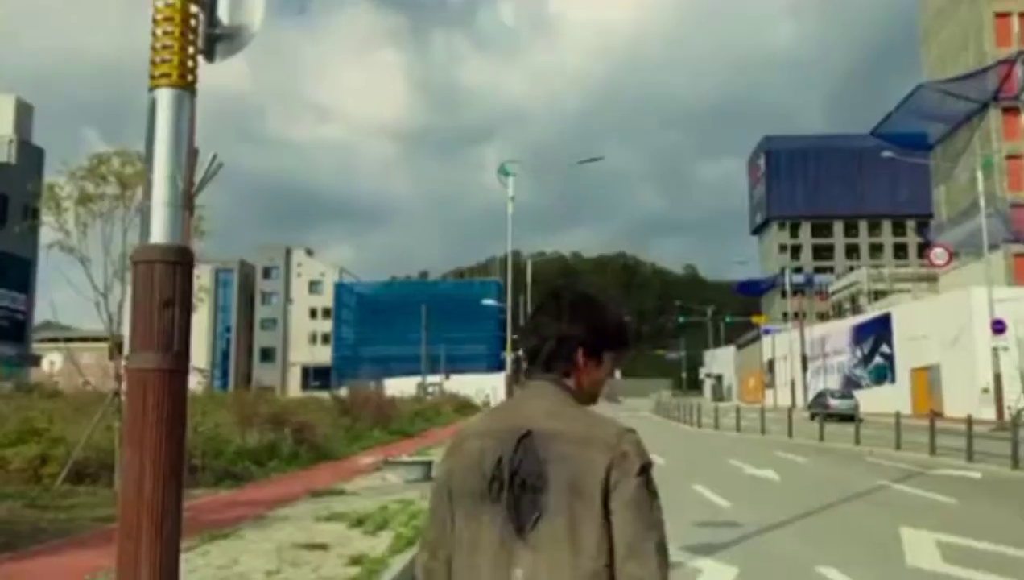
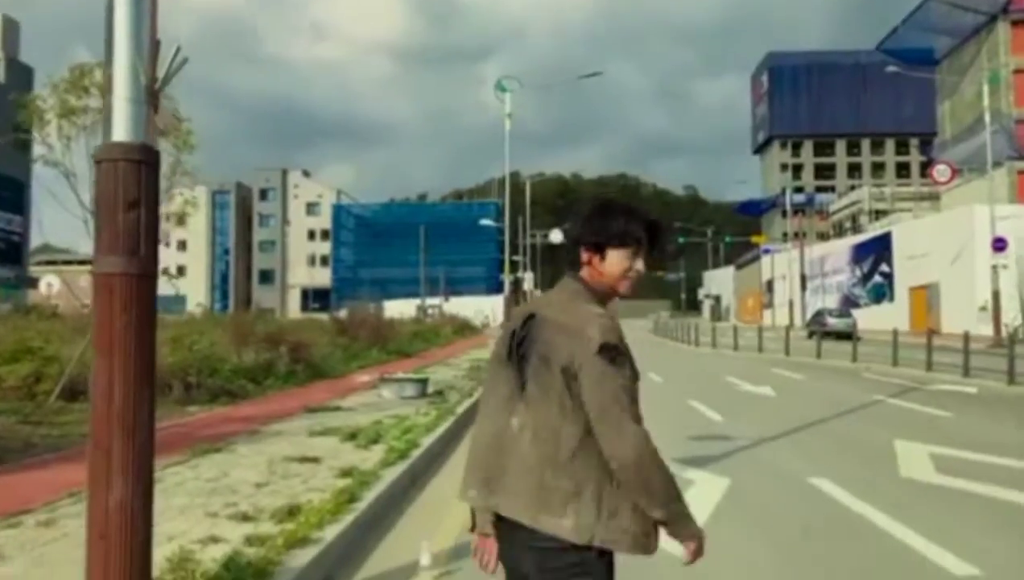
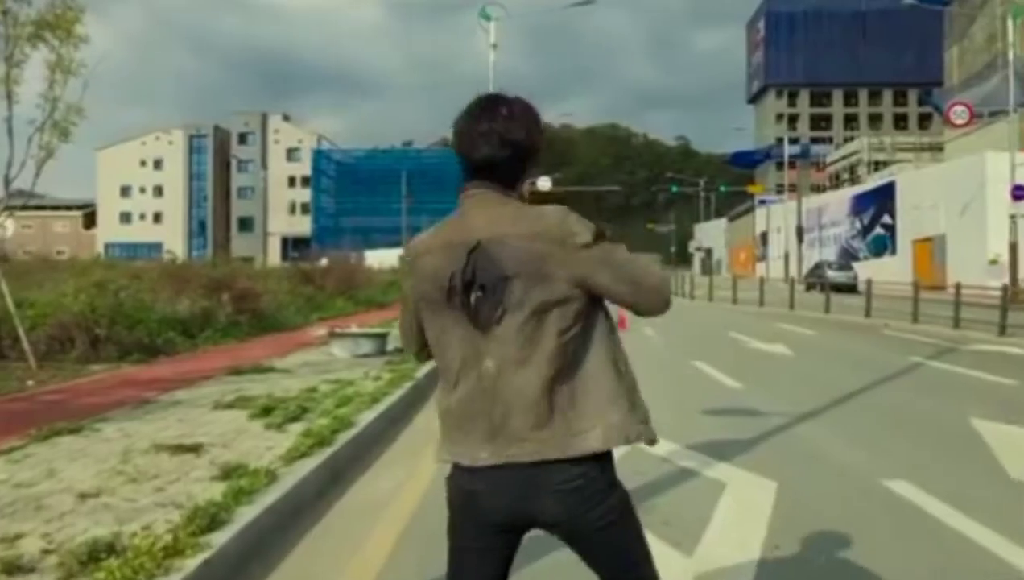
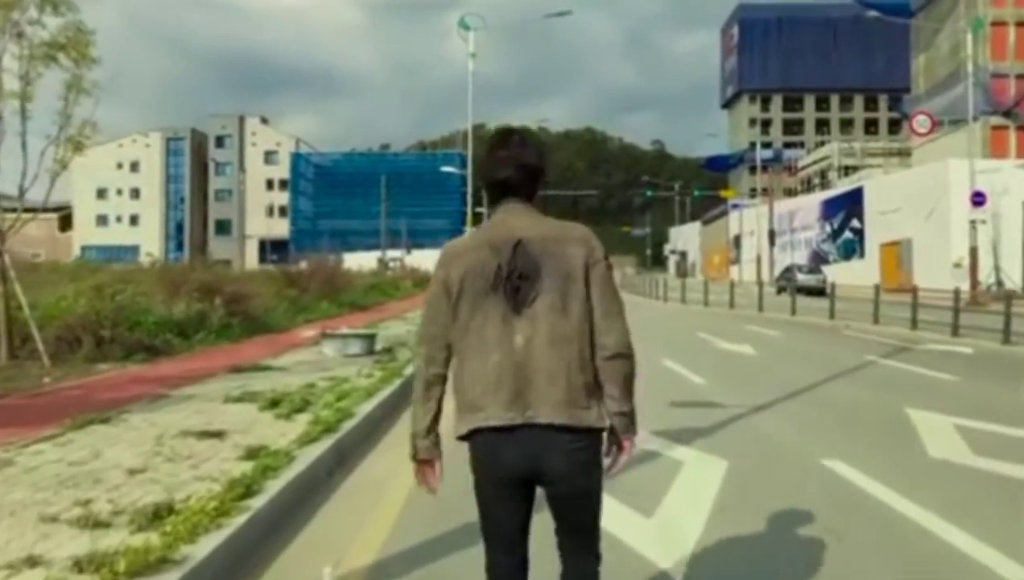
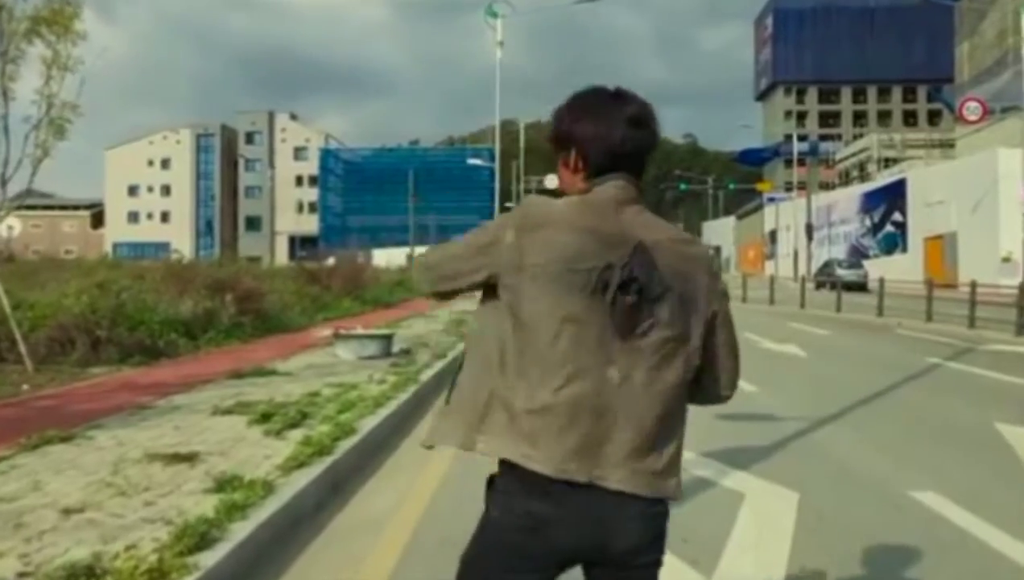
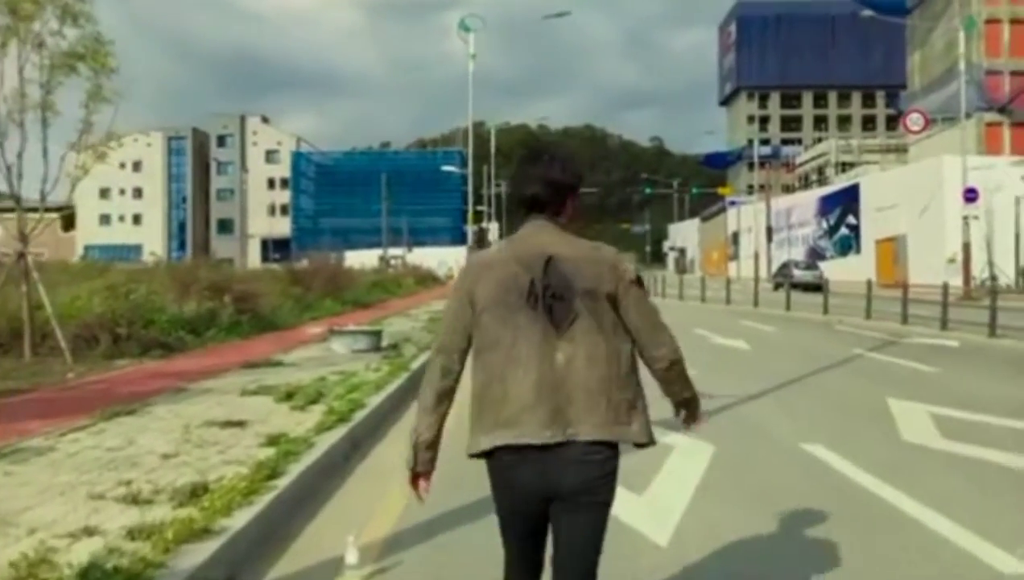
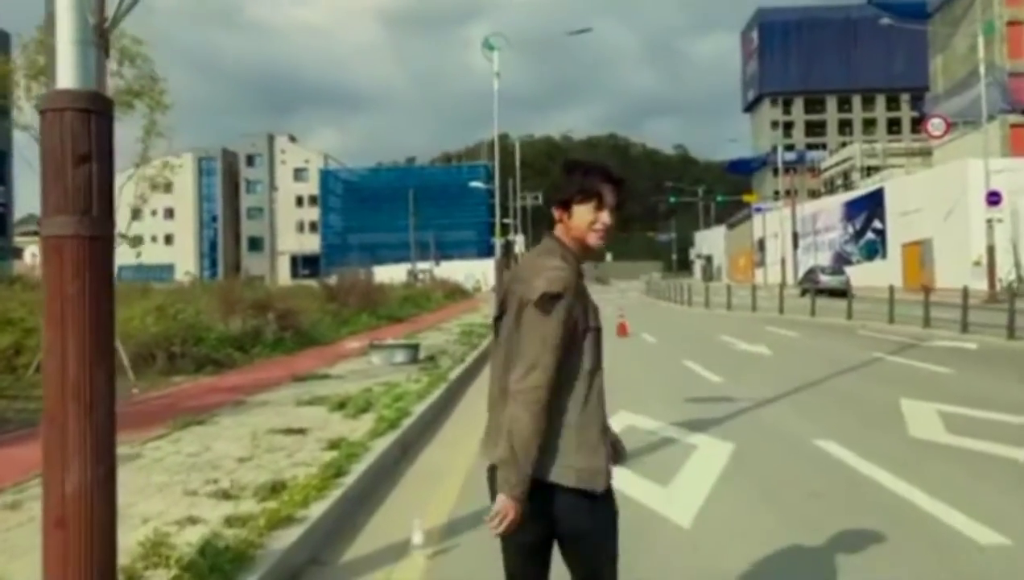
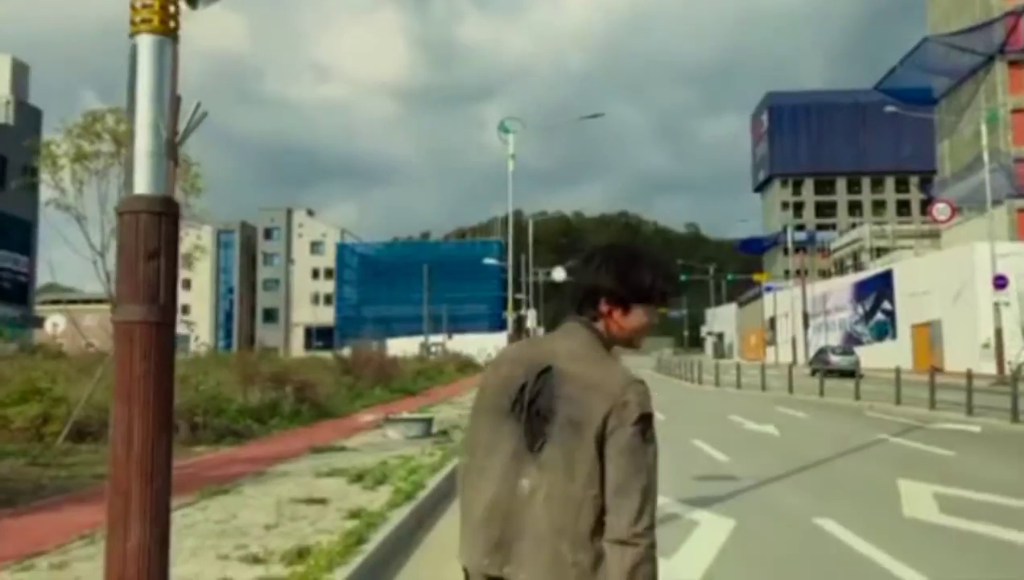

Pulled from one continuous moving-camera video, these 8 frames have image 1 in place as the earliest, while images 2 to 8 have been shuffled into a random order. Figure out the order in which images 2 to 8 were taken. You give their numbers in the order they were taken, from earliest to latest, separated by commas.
8, 2, 7, 6, 4, 3, 5
